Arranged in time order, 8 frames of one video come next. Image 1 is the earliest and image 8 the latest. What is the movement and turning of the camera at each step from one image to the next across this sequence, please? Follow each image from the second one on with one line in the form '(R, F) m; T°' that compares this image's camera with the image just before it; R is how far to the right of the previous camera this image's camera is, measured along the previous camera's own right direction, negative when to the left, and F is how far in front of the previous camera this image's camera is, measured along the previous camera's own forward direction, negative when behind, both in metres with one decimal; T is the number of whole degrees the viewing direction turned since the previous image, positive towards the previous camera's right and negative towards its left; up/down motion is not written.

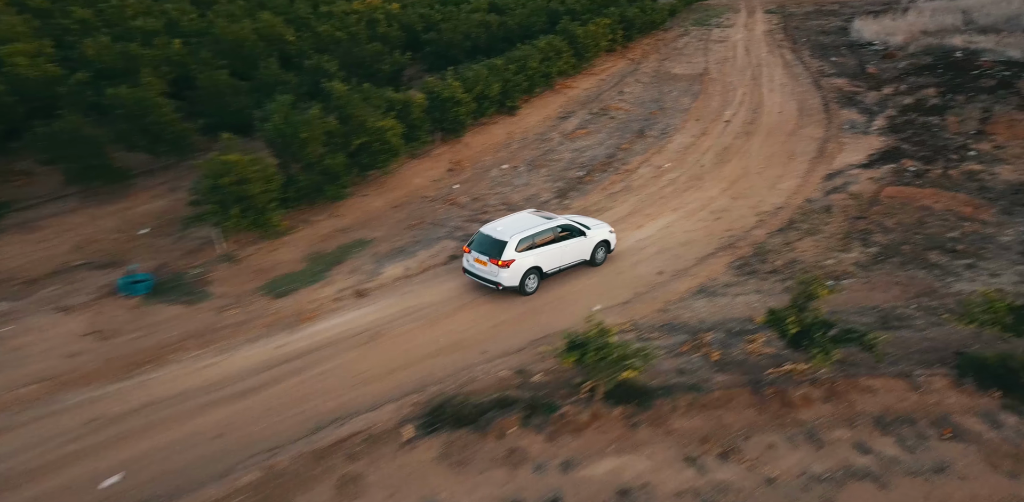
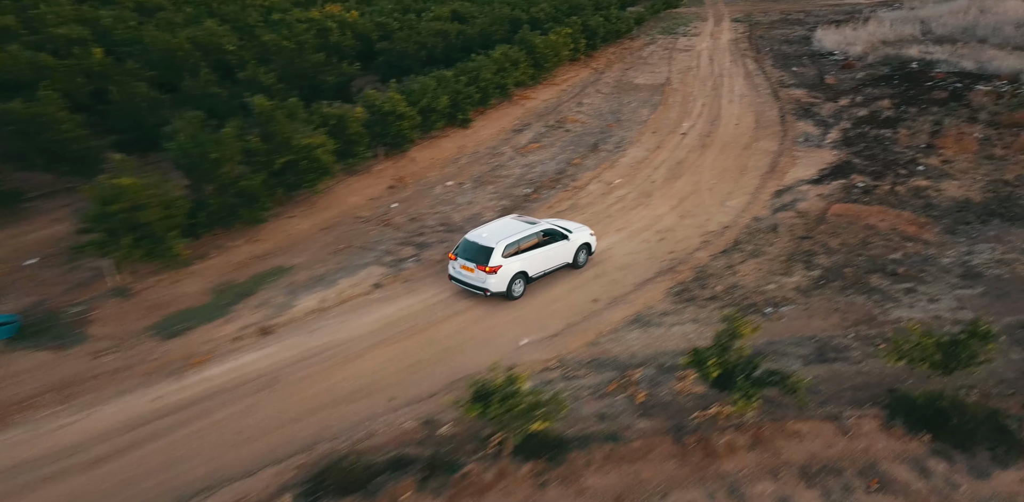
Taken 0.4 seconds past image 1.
(+0.8, +0.5) m; +2°
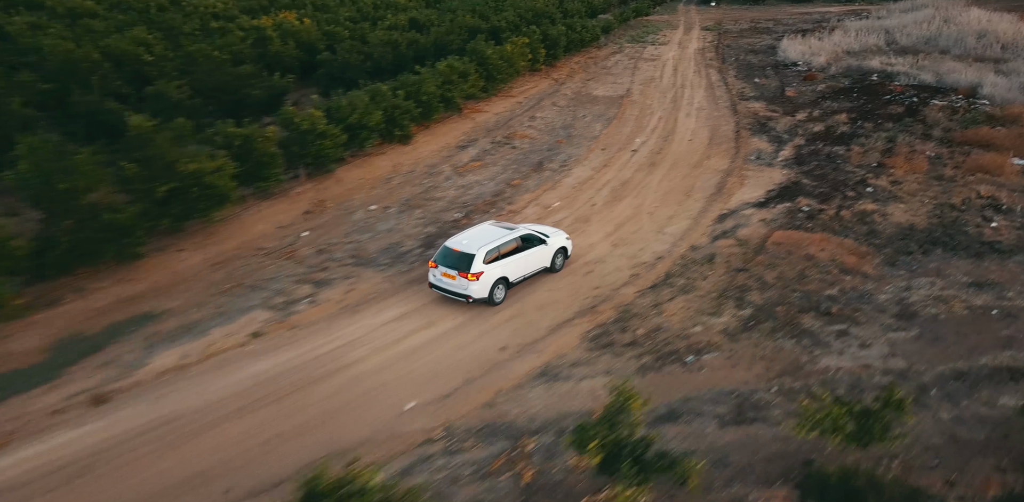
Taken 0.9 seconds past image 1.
(+1.2, +0.8) m; +2°
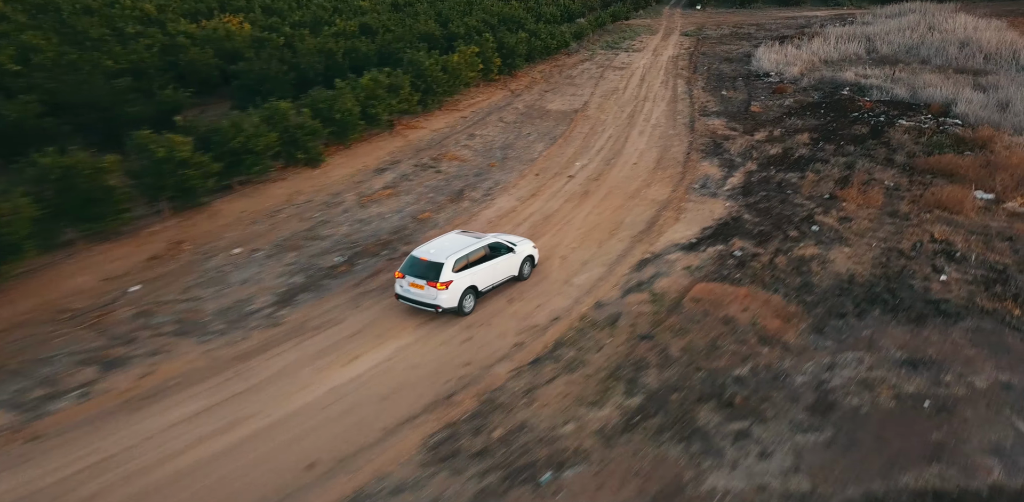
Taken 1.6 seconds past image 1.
(+2.1, +1.7) m; +1°
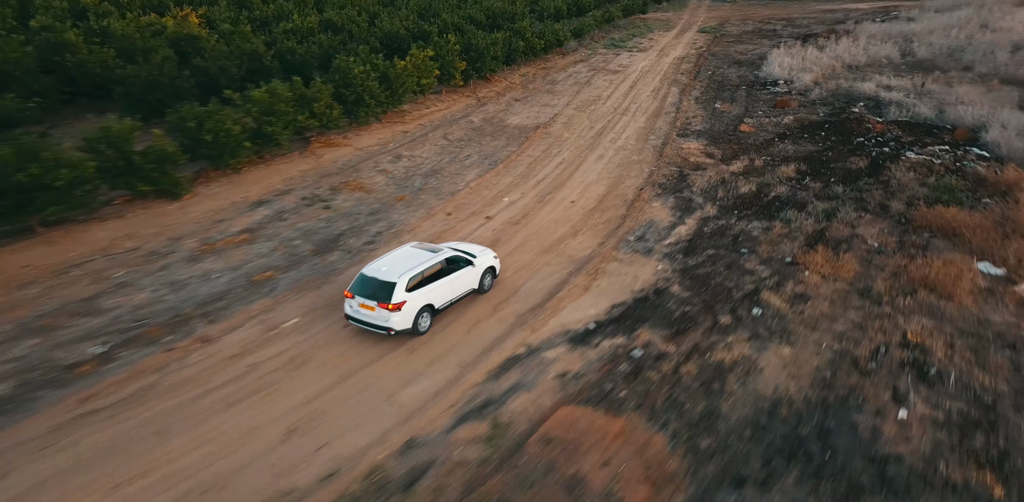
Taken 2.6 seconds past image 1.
(+3.3, +3.1) m; -2°
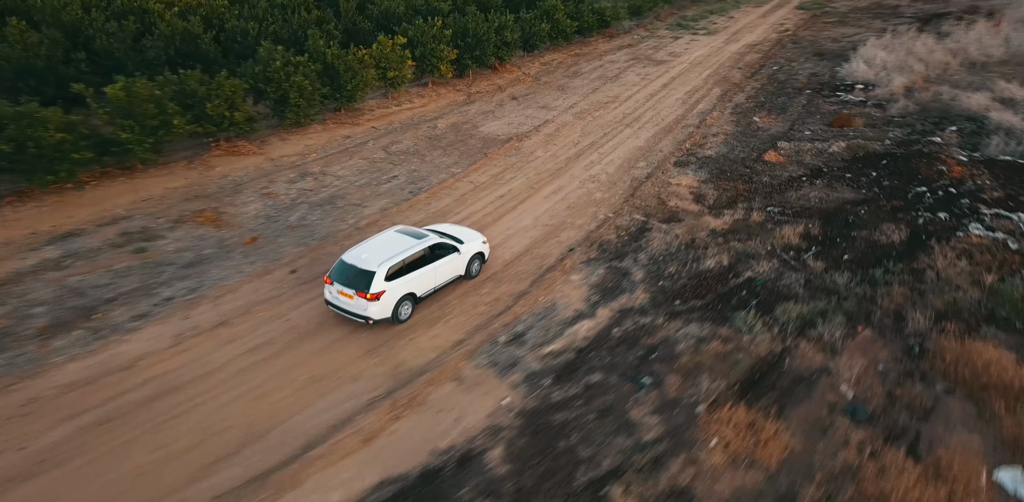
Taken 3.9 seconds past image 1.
(+4.8, +4.3) m; -8°
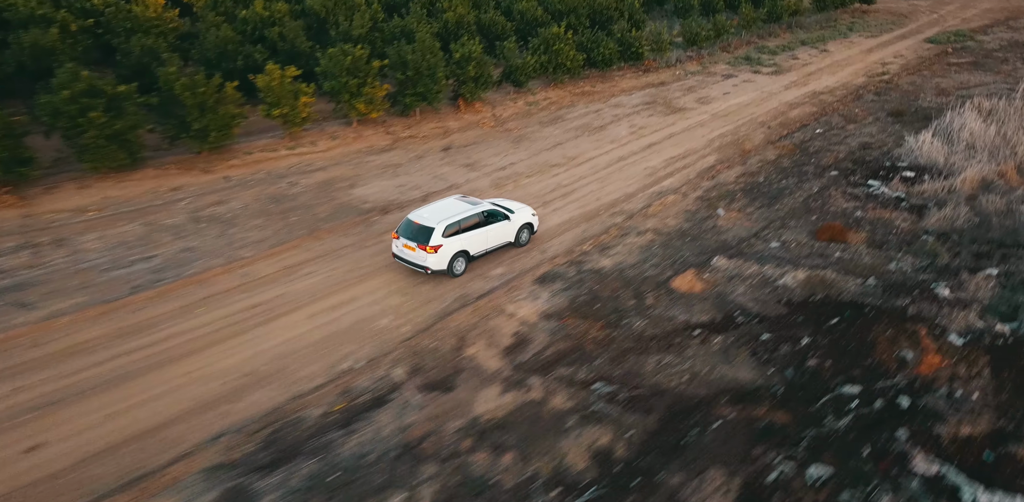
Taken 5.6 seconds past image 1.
(+7.6, +5.3) m; -10°
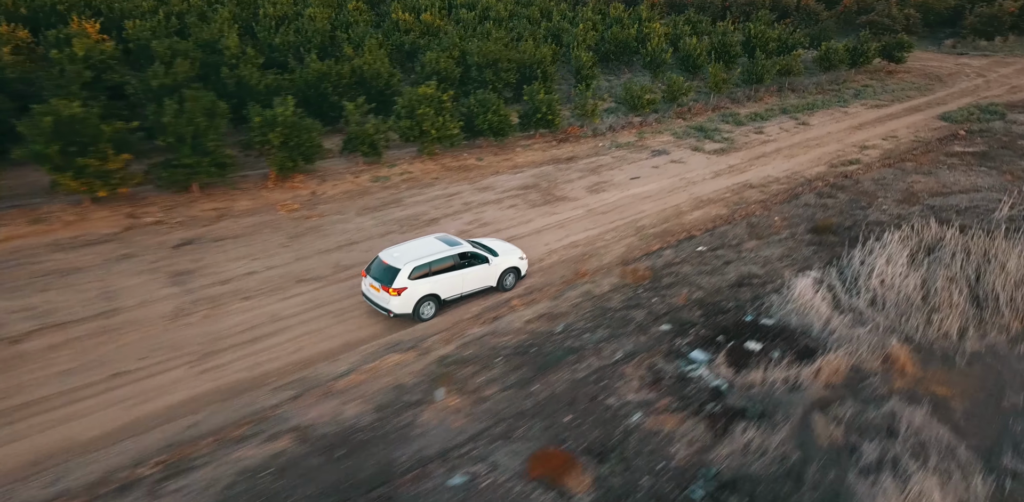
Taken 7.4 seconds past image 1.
(+9.7, +6.1) m; -3°
